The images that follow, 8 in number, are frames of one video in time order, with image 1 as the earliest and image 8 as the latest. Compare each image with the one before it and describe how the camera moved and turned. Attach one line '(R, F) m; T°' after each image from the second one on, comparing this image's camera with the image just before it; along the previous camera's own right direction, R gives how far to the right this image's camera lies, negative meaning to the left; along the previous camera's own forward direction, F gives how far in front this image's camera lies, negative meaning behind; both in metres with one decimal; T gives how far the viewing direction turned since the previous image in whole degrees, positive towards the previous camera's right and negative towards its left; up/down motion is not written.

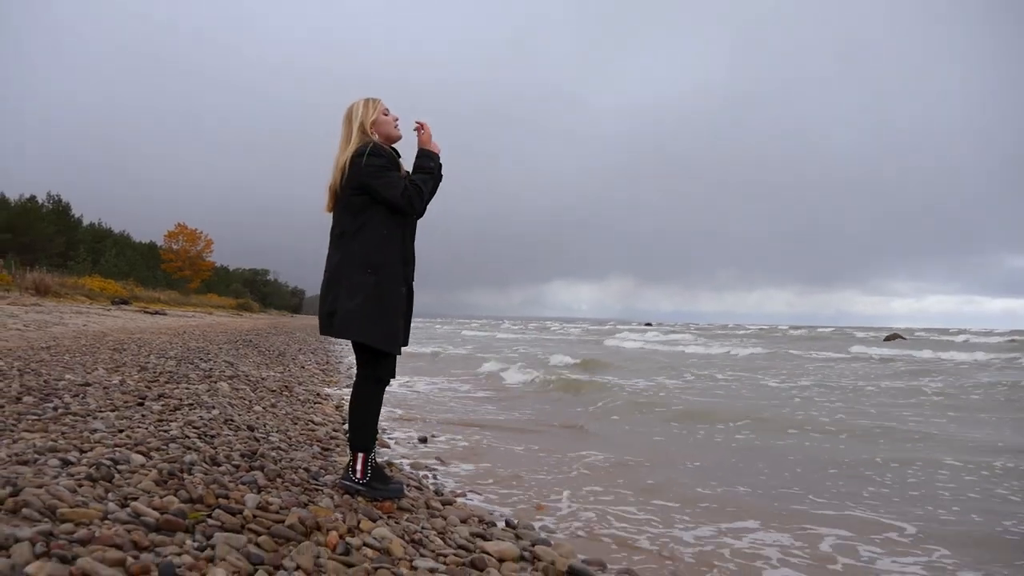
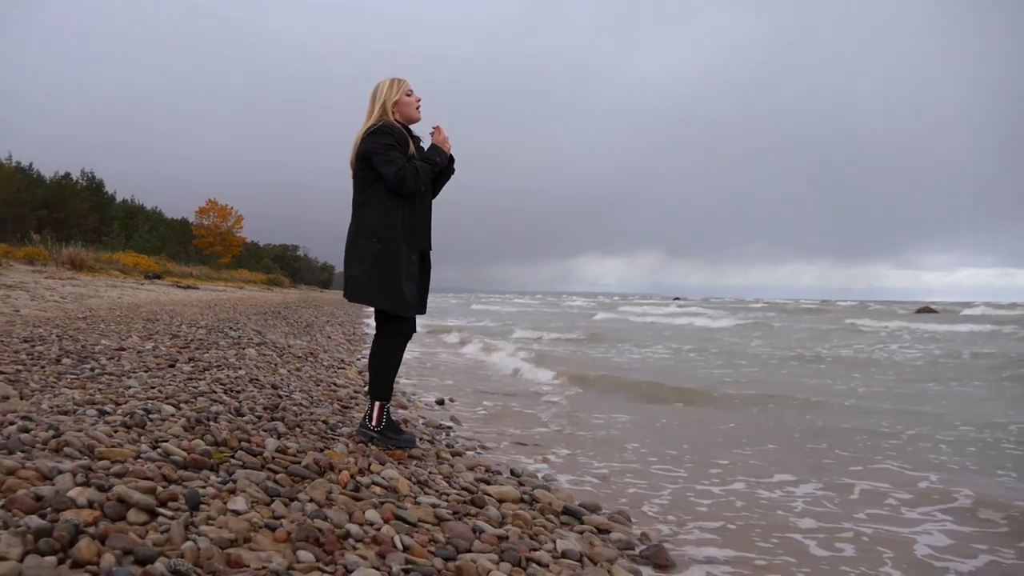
(+0.1, -0.1) m; -2°
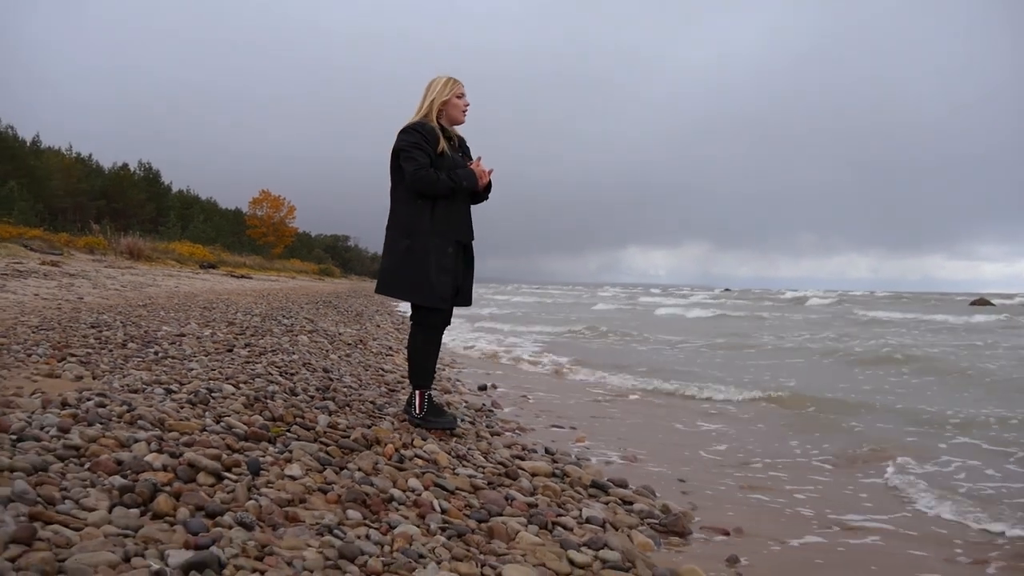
(0.0, -0.2) m; -4°
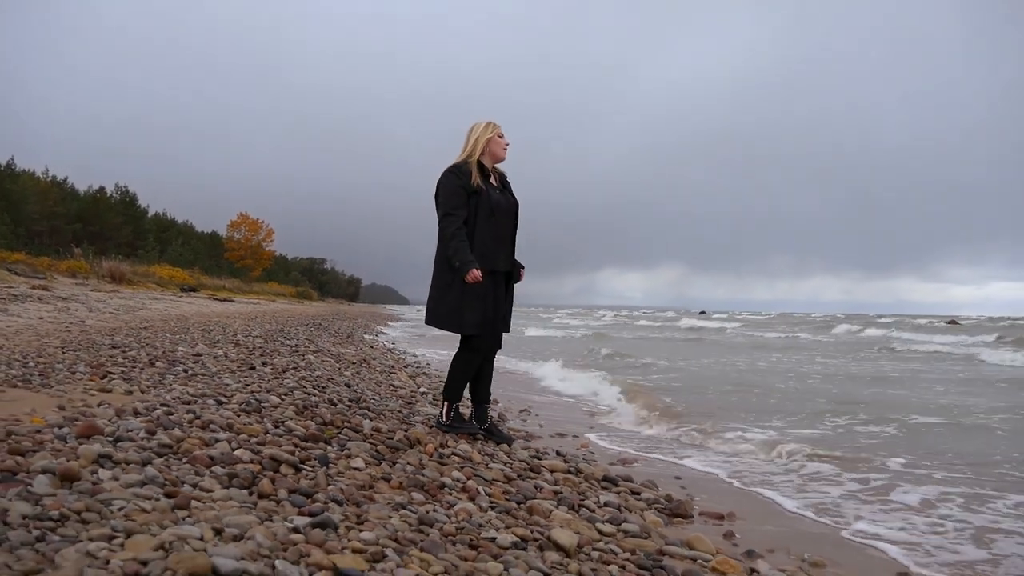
(-0.3, -0.6) m; +2°
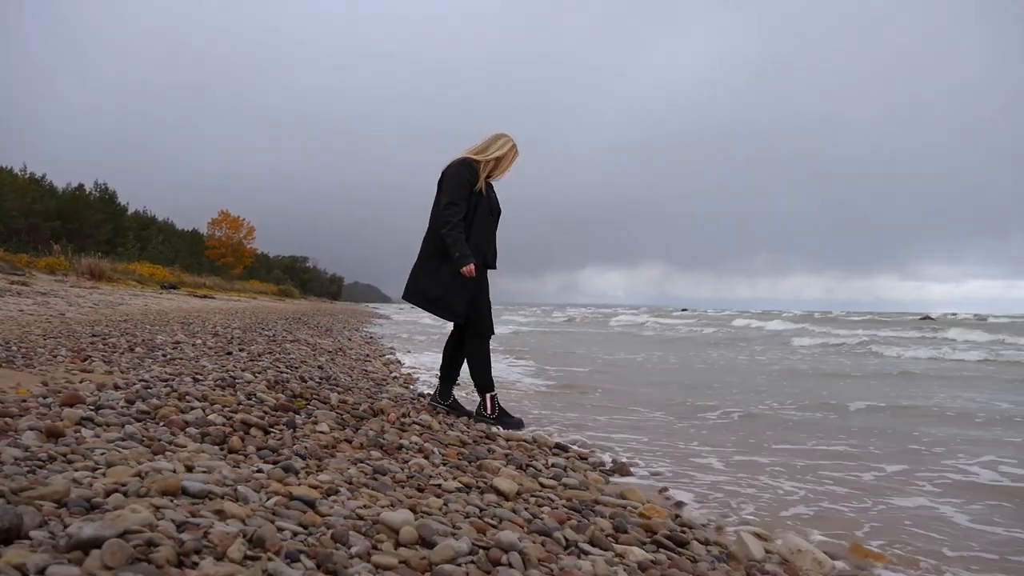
(+0.2, -0.3) m; +1°
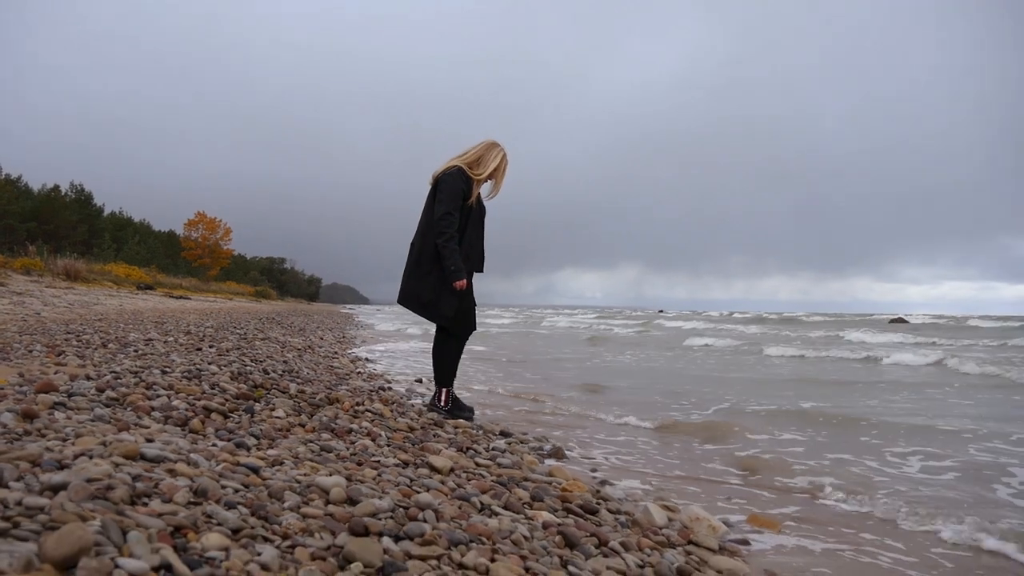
(+0.3, -0.4) m; +2°
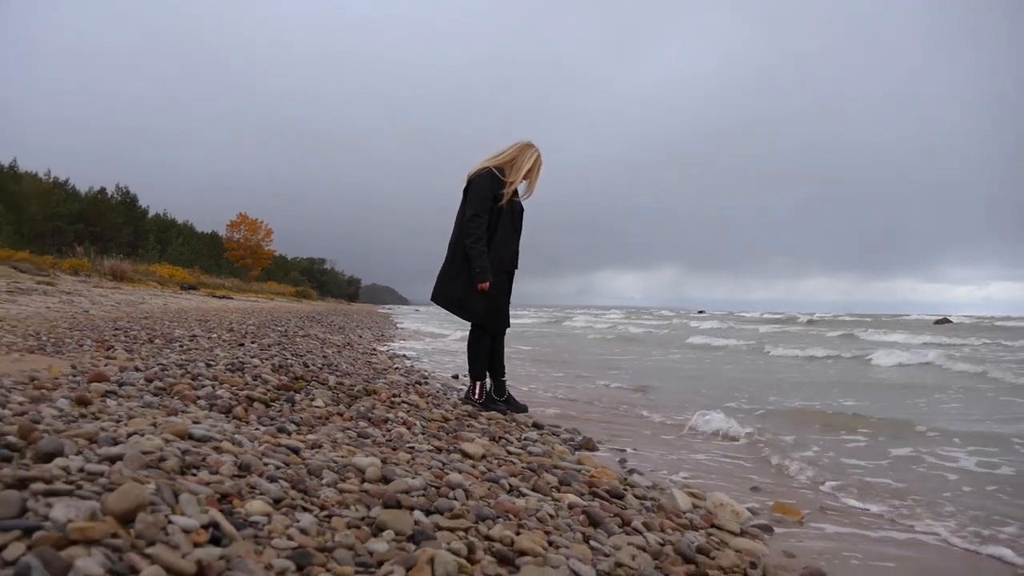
(0.0, -0.1) m; -3°
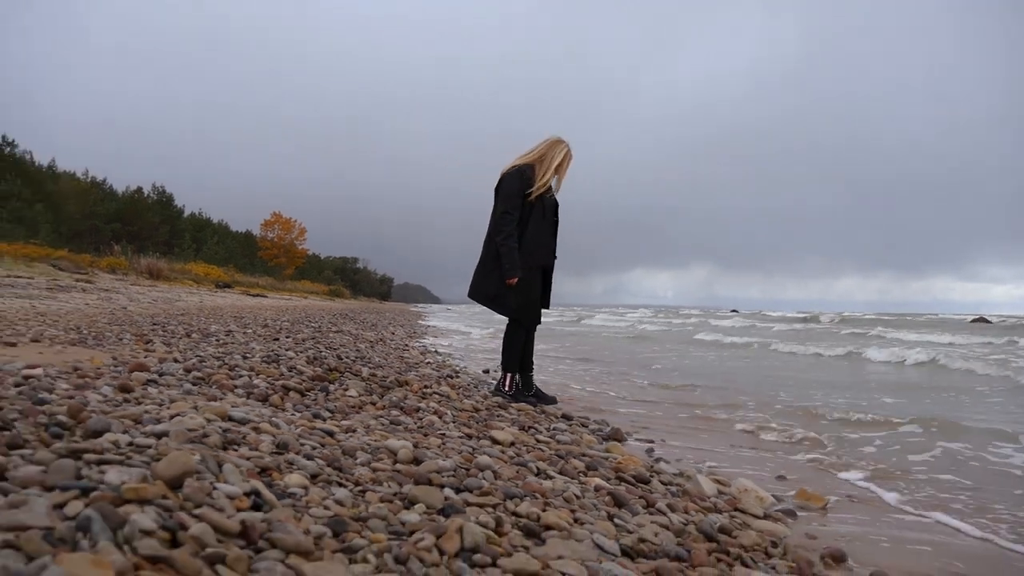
(0.0, 0.0) m; -3°
